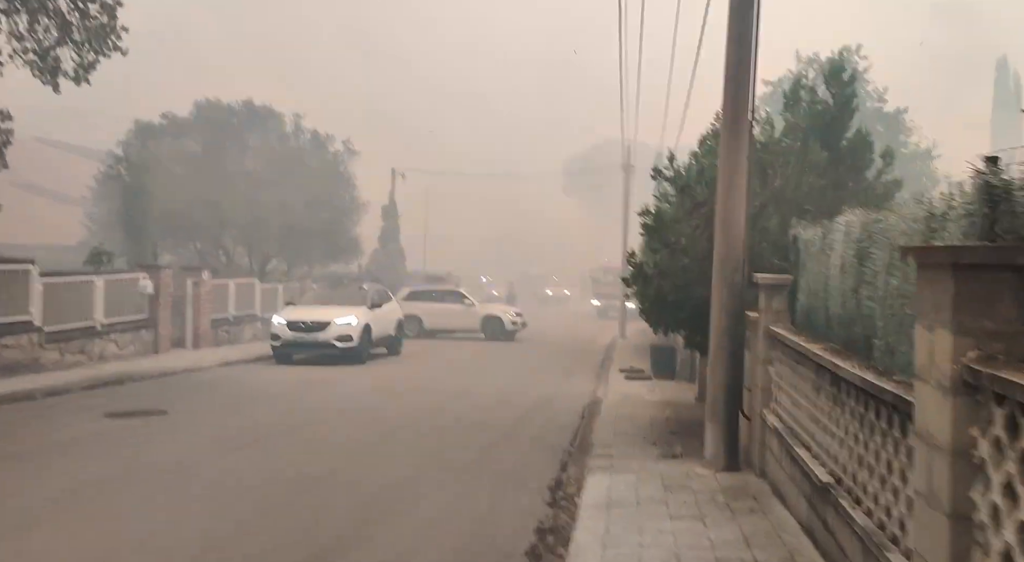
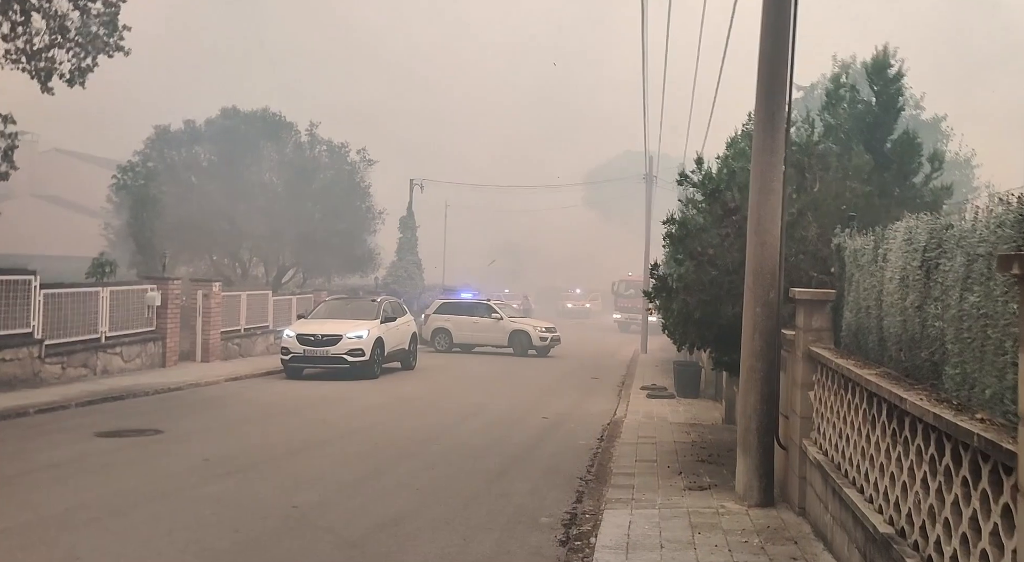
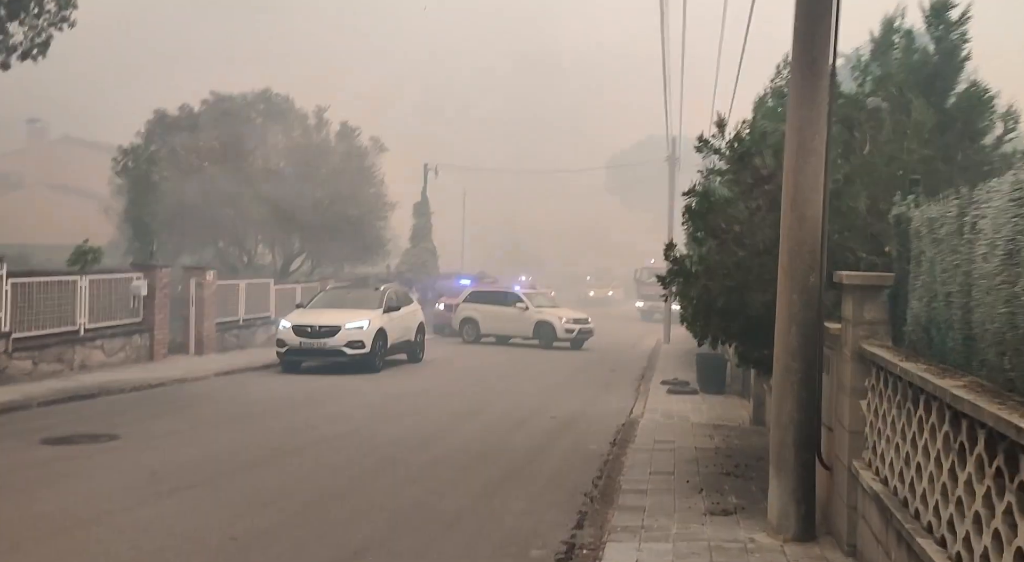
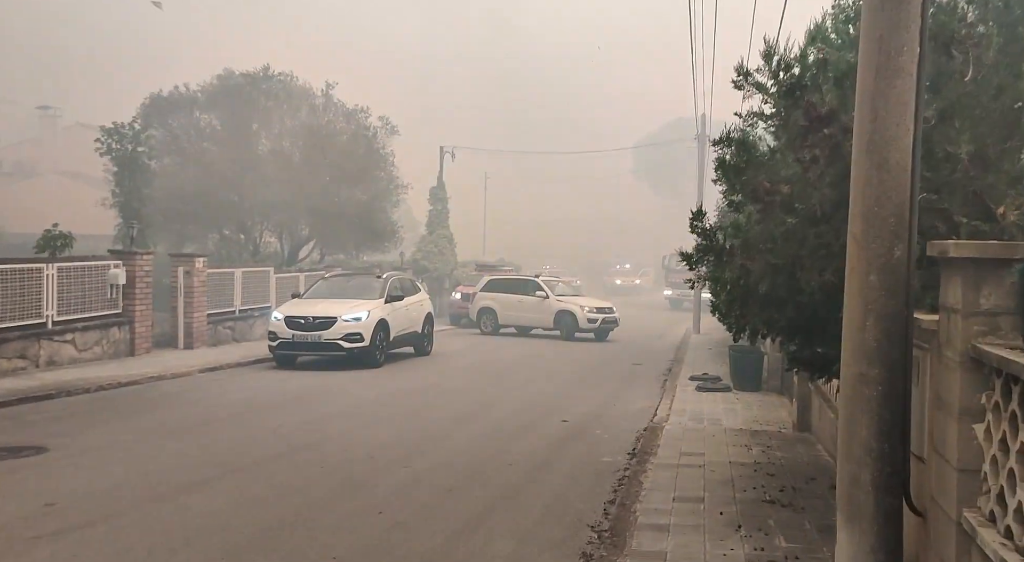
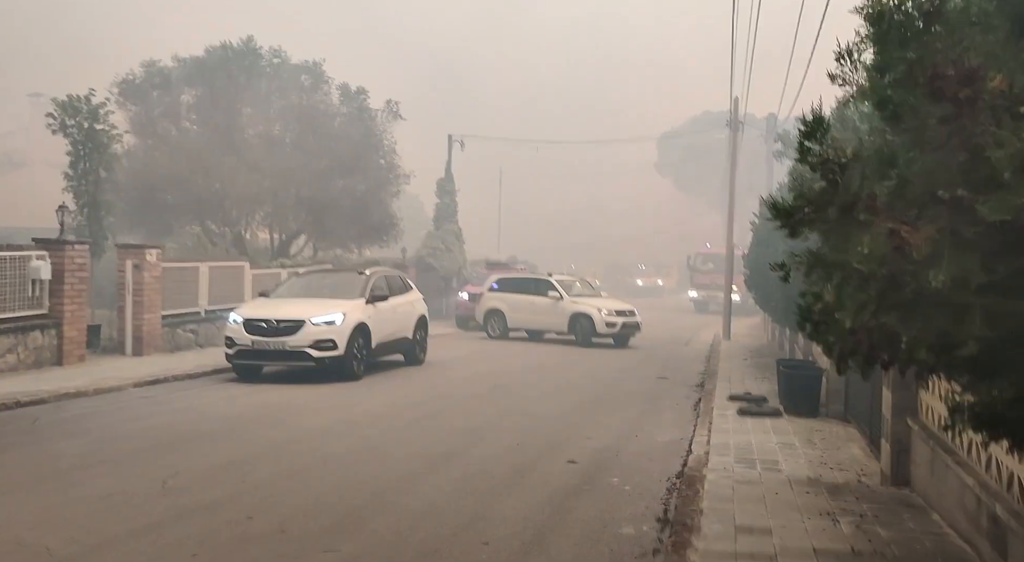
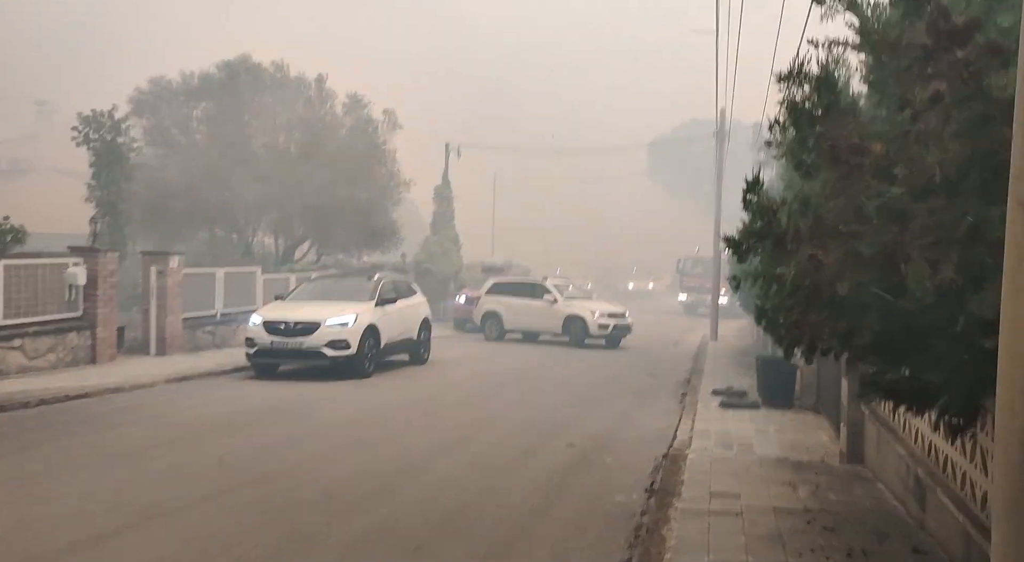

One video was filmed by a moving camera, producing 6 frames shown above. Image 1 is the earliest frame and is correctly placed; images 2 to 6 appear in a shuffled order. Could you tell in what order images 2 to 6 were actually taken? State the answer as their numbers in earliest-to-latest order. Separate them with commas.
2, 3, 4, 6, 5
